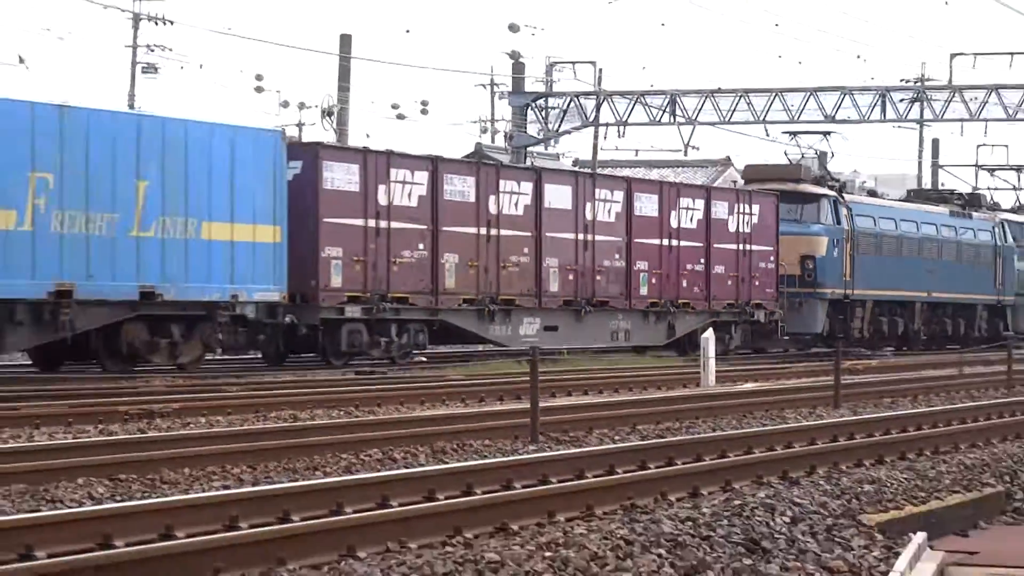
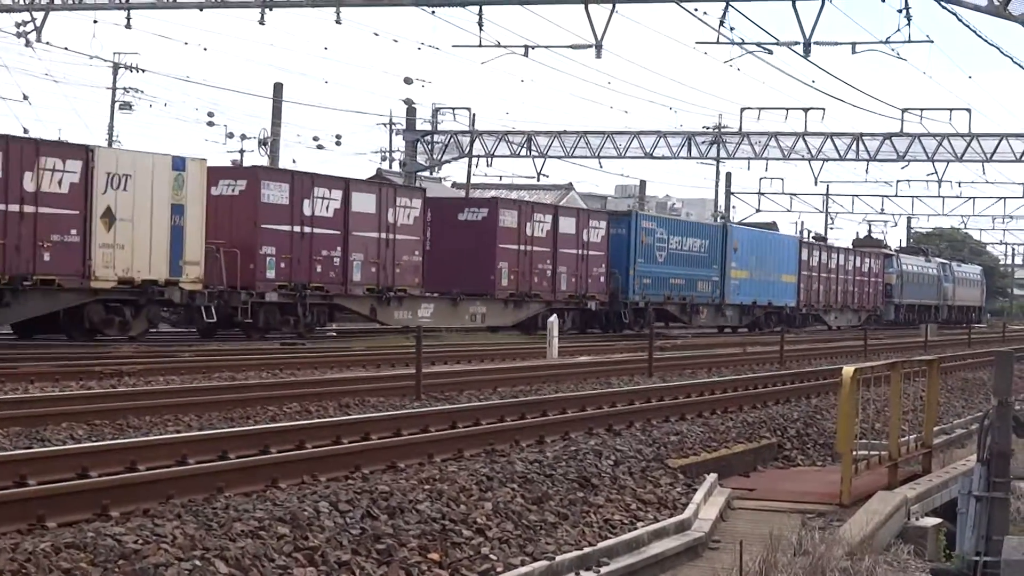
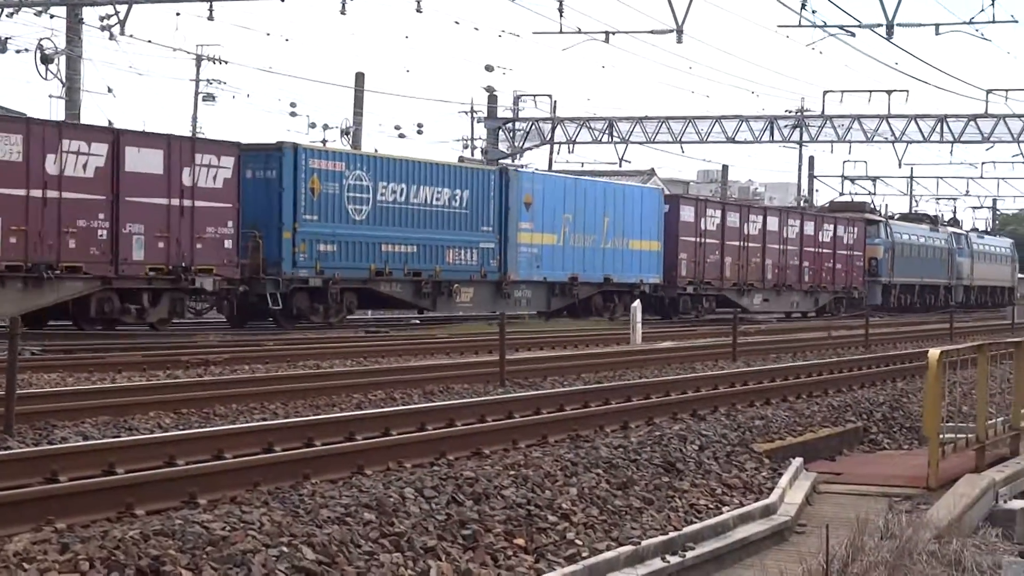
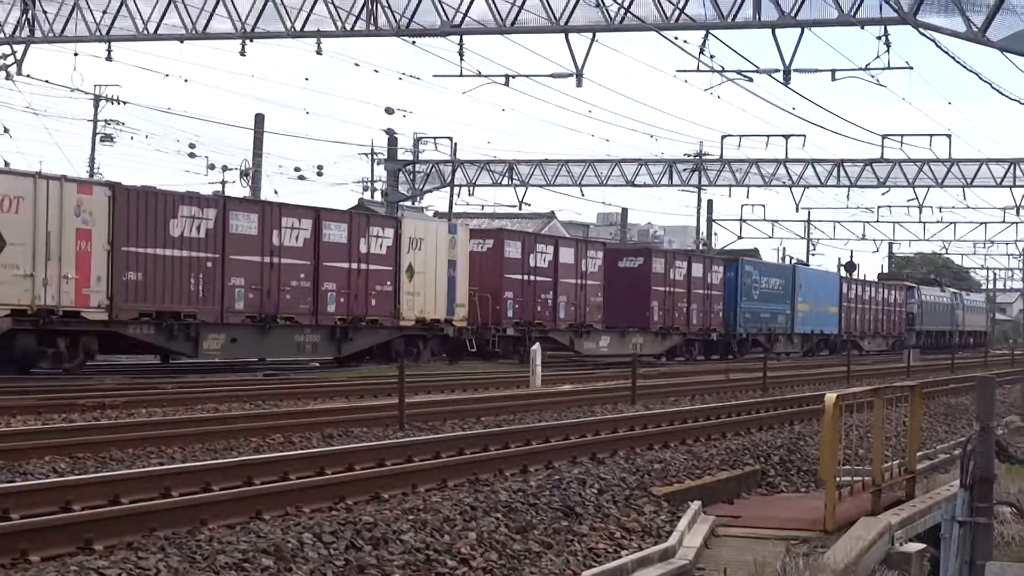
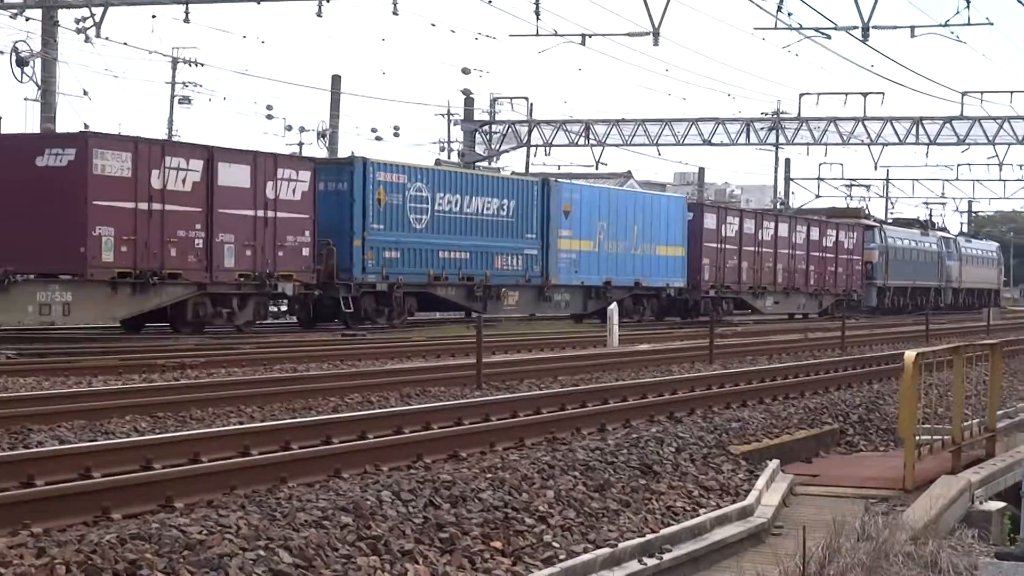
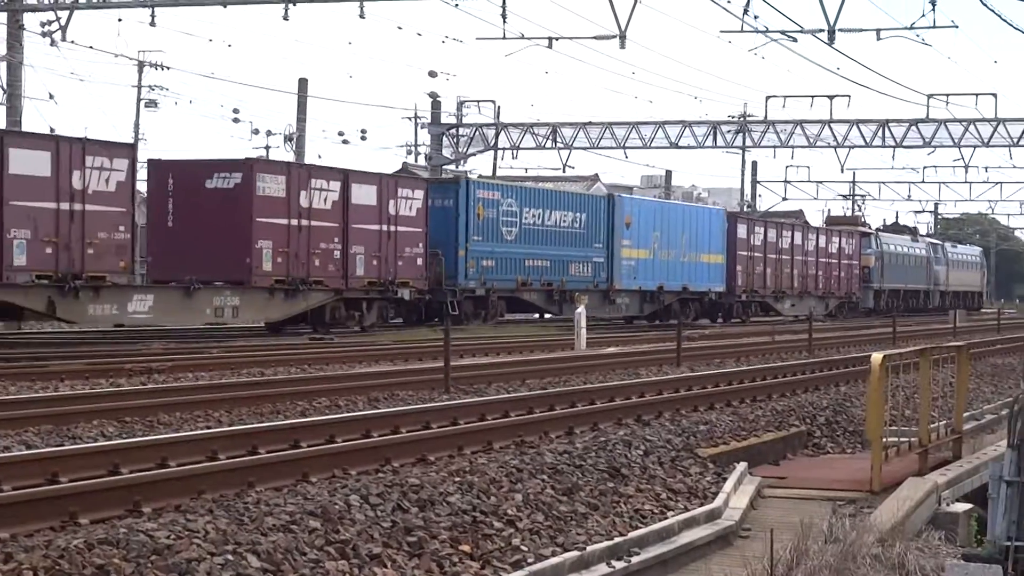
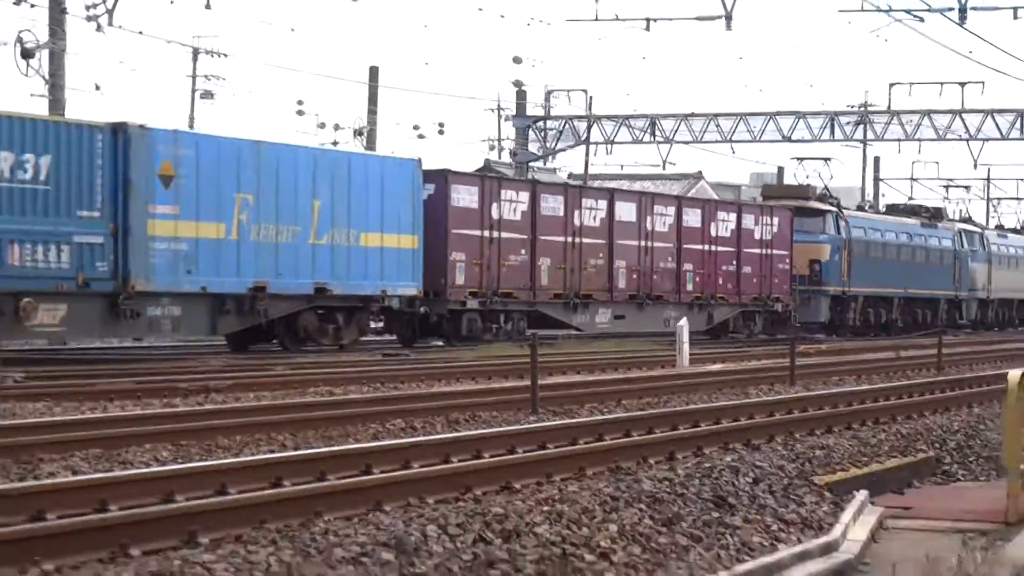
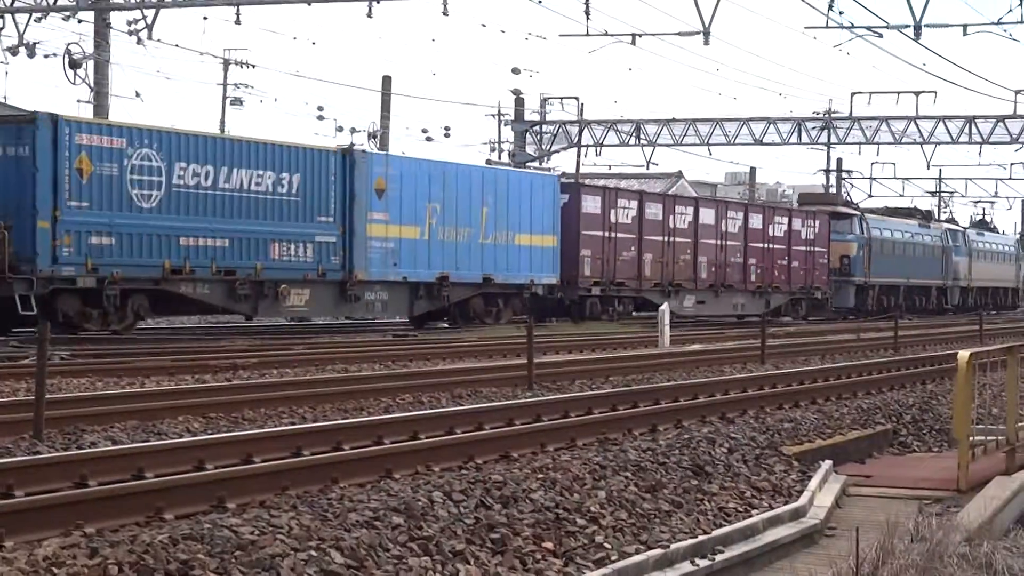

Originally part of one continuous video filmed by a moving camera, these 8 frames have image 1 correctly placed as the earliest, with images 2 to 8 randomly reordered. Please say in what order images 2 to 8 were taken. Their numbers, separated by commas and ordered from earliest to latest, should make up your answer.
7, 8, 3, 5, 6, 2, 4
